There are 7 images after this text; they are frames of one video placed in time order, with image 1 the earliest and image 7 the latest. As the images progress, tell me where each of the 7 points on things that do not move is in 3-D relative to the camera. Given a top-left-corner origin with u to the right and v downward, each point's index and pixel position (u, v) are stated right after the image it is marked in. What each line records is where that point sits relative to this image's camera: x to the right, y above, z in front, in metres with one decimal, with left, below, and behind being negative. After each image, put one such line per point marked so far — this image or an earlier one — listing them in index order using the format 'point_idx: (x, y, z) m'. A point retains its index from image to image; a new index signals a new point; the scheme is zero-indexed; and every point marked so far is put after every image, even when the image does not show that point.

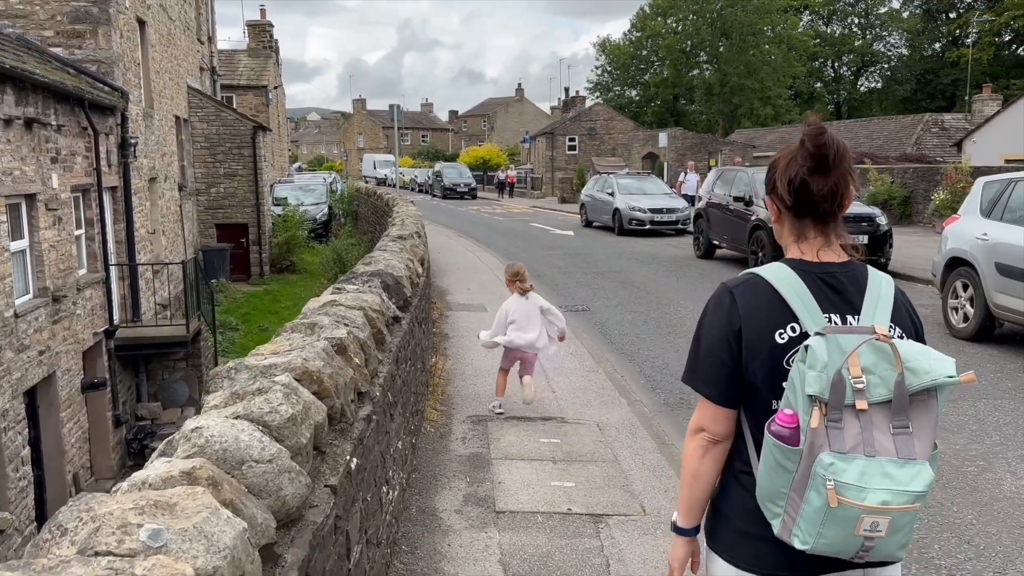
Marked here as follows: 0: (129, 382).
0: (-6.1, -1.5, +12.7) m
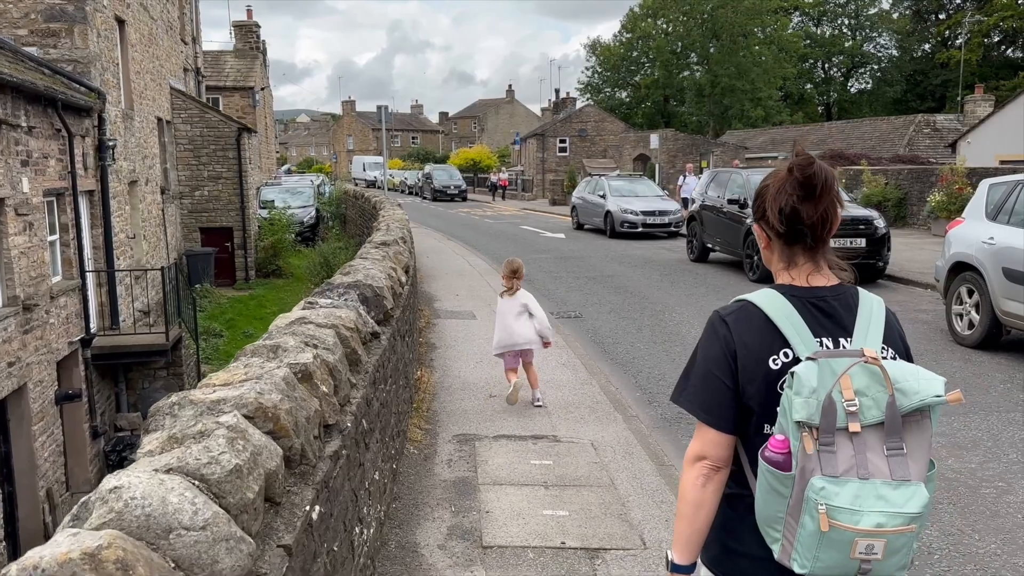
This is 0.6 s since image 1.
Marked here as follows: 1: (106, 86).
0: (-6.3, -1.6, +12.3) m
1: (-6.7, +3.4, +13.3) m
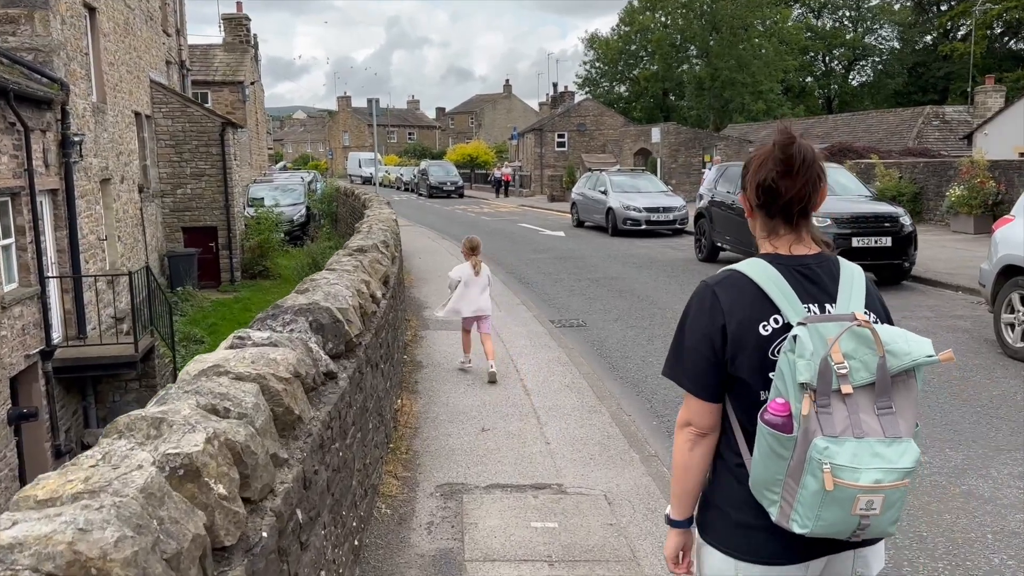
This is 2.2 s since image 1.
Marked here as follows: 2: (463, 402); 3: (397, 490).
0: (-6.3, -1.7, +11.4) m
1: (-6.8, +3.3, +12.4) m
2: (-0.3, -0.8, +5.7) m
3: (-0.6, -1.0, +4.2) m
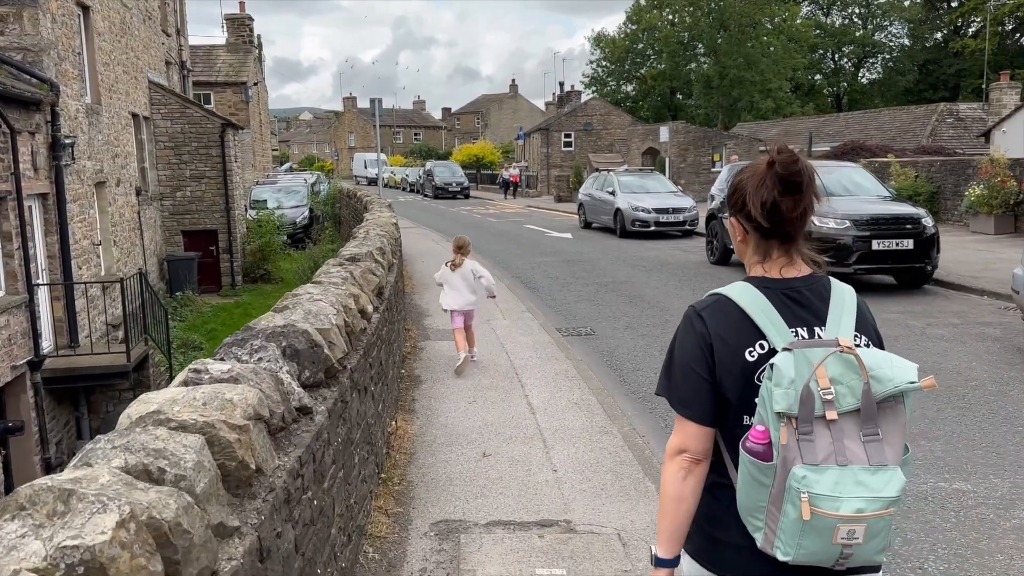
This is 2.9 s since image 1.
0: (-6.2, -1.8, +11.1) m
1: (-6.7, +3.2, +12.0) m
2: (-0.3, -0.9, +5.3) m
3: (-0.6, -1.1, +3.8) m
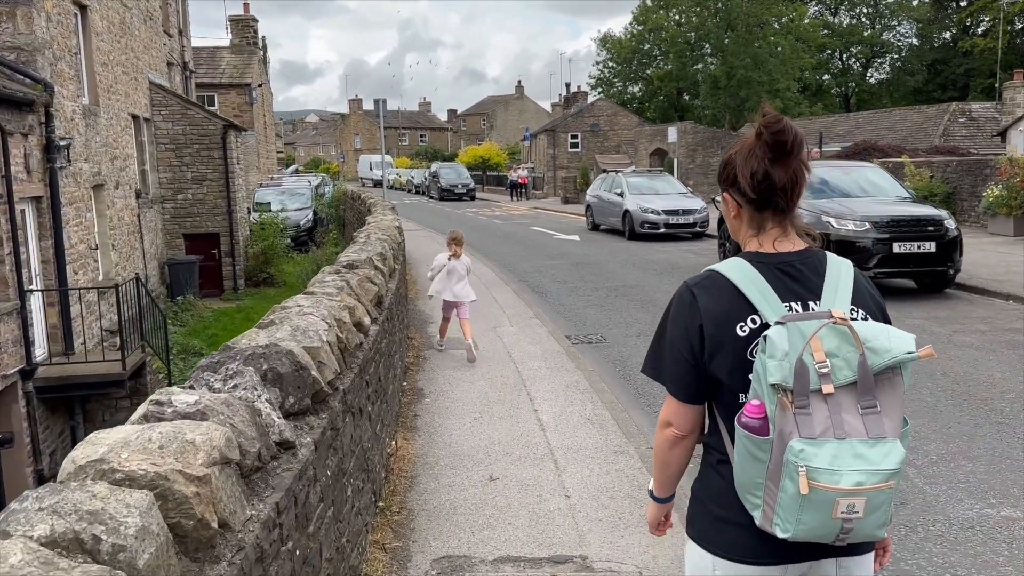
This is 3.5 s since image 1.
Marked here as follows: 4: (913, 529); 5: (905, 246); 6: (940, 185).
0: (-6.1, -1.9, +10.8) m
1: (-6.6, +3.1, +11.7) m
2: (-0.3, -1.0, +4.9) m
3: (-0.5, -1.2, +3.4) m
4: (+2.1, -1.2, +4.1) m
5: (+5.1, +0.5, +10.3) m
6: (+9.5, +2.3, +17.8) m
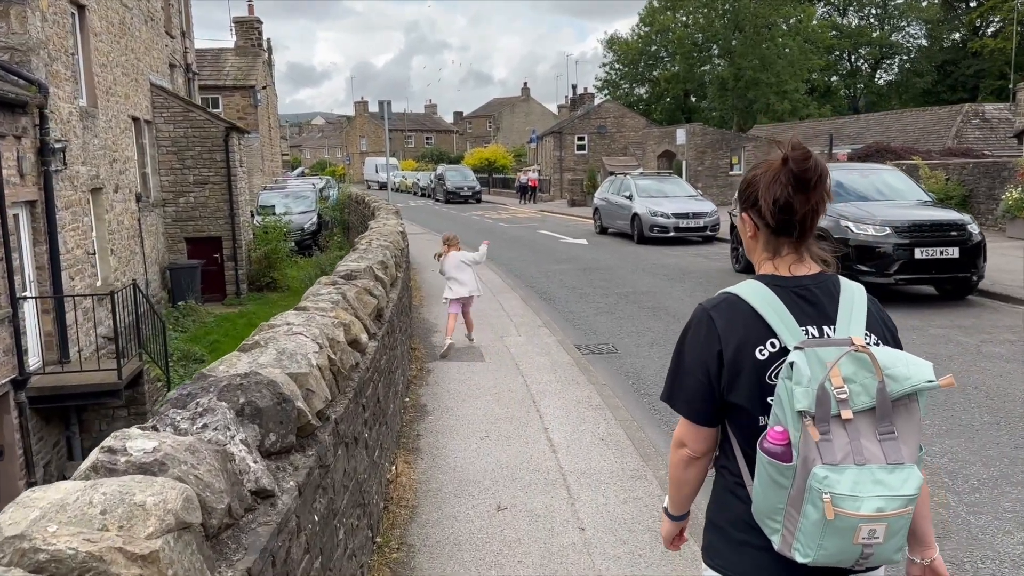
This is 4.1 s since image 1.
0: (-6.0, -2.0, +10.5) m
1: (-6.5, +3.0, +11.4) m
2: (-0.2, -1.0, +4.6) m
3: (-0.5, -1.2, +3.1) m
4: (+2.1, -1.3, +3.8) m
5: (+5.1, +0.4, +9.9) m
6: (+9.7, +2.2, +17.4) m
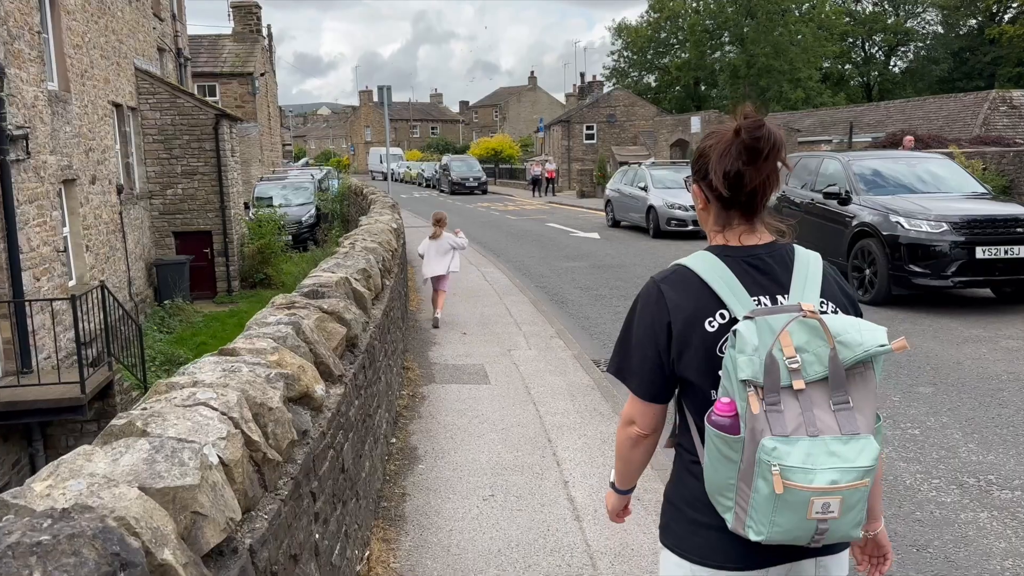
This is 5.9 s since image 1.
0: (-5.9, -2.0, +9.4) m
1: (-6.4, +3.0, +10.4) m
2: (-0.2, -1.1, +3.5) m
3: (-0.5, -1.4, +2.0) m
4: (+2.2, -1.4, +2.7) m
5: (+5.2, +0.4, +8.8) m
6: (+9.8, +2.2, +16.2) m
